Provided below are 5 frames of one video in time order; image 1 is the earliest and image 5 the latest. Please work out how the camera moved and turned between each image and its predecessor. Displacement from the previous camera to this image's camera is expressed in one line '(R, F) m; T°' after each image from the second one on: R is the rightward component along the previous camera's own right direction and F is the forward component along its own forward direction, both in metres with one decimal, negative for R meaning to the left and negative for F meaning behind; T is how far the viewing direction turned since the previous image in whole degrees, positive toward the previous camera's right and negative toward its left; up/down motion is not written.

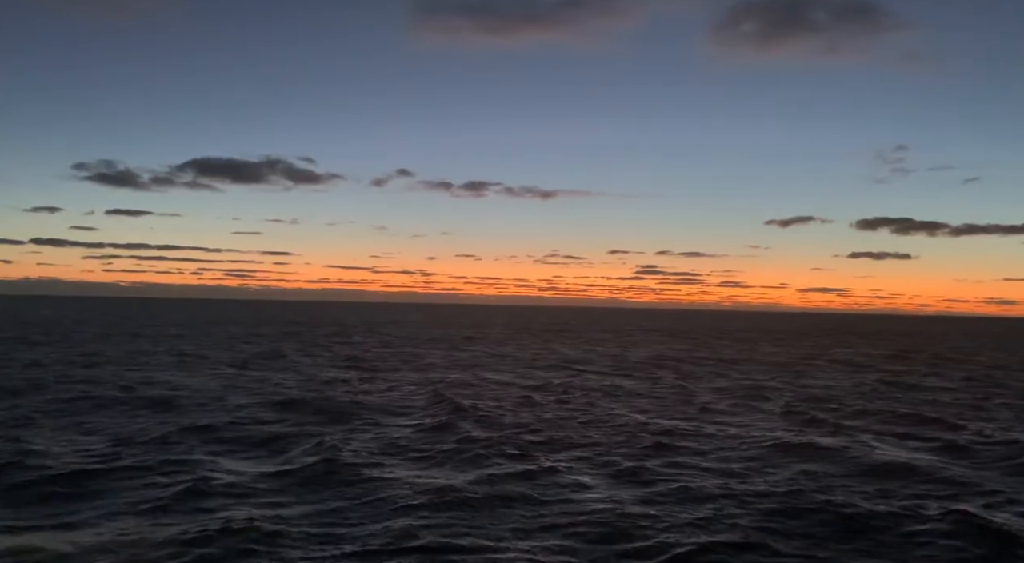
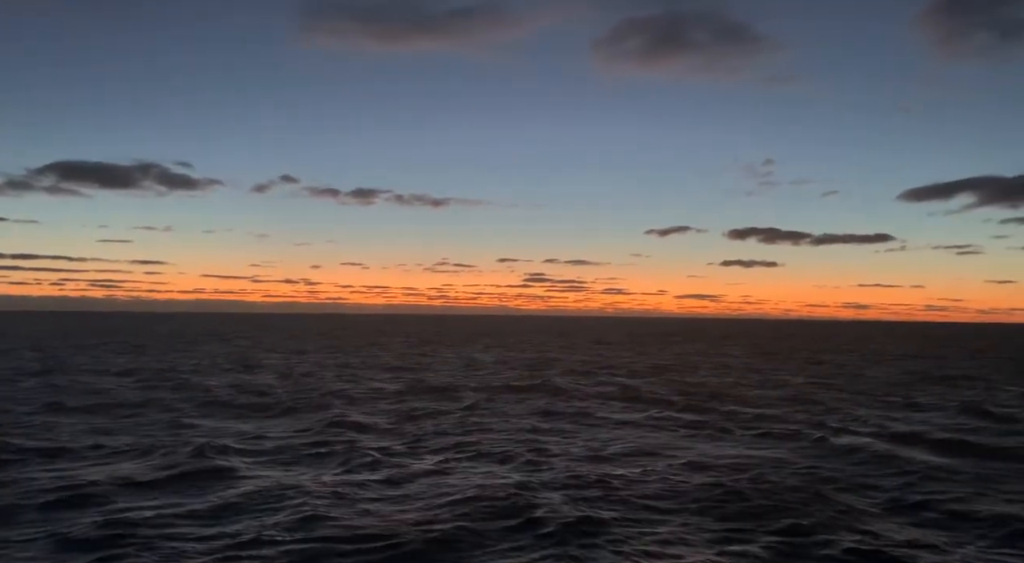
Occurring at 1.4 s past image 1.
(-1.9, -1.1) m; +8°
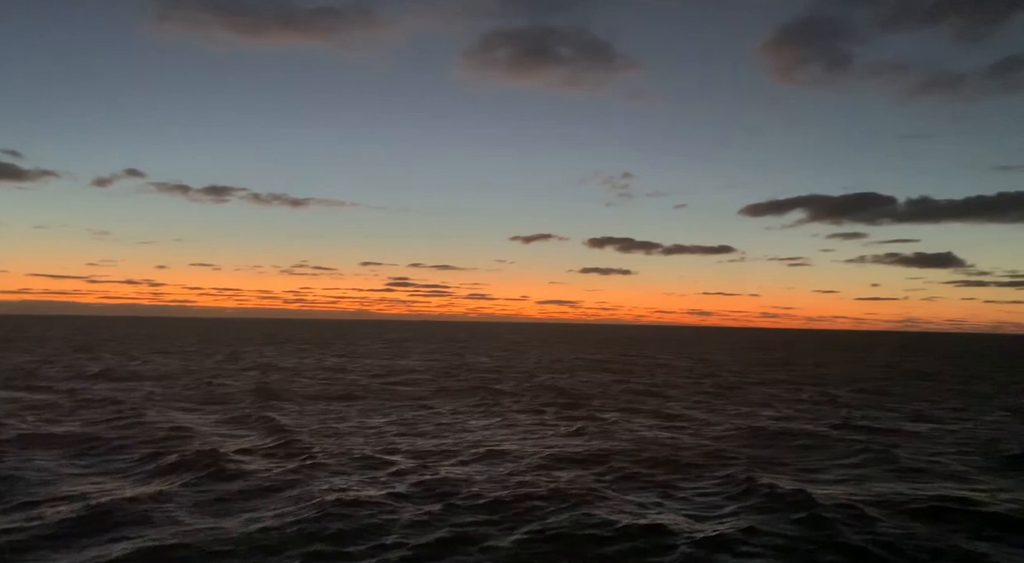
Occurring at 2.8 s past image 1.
(-1.7, -1.5) m; +10°
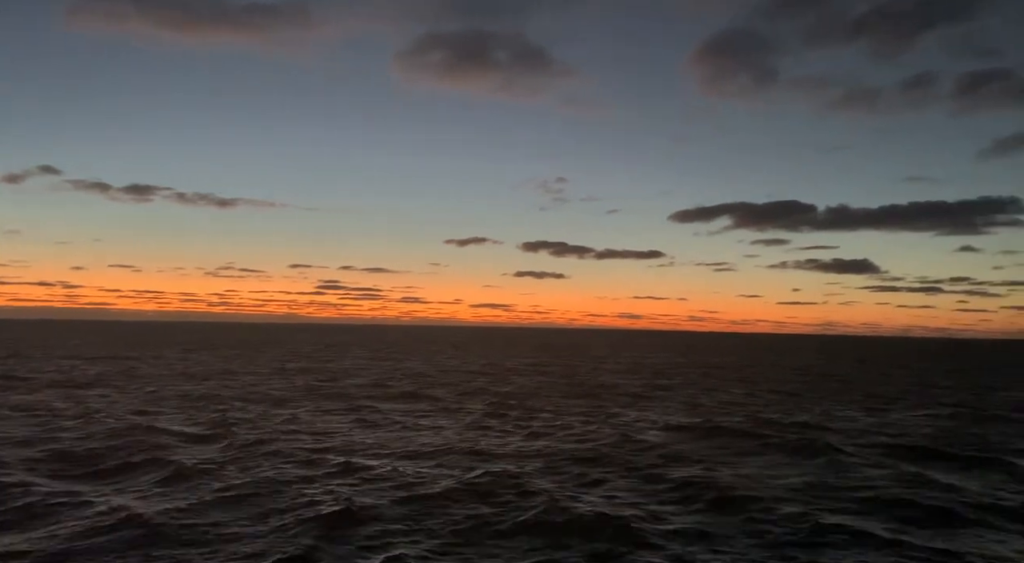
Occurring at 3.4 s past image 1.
(-0.5, -0.9) m; +5°
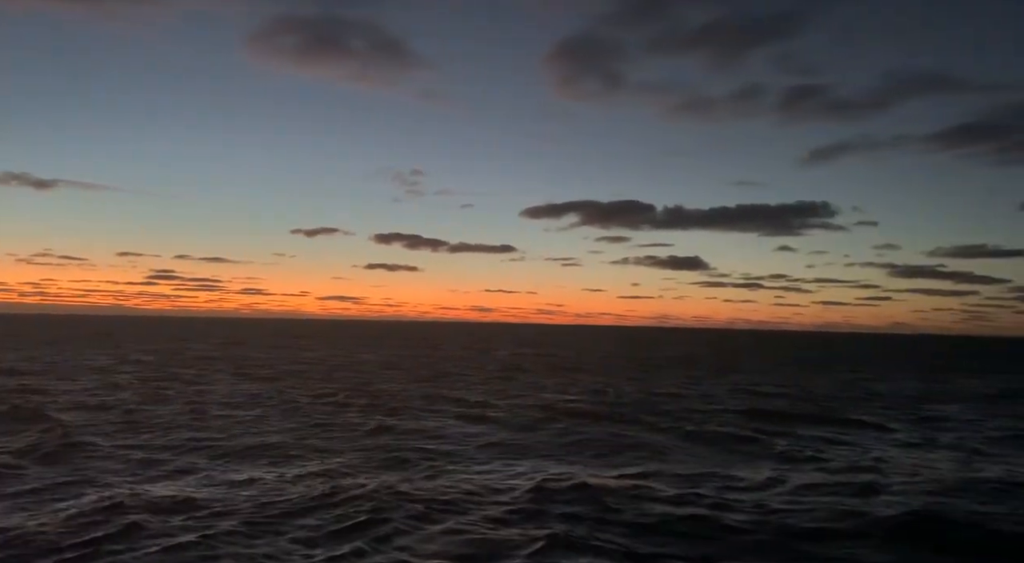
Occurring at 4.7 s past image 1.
(-0.8, -2.3) m; +11°
